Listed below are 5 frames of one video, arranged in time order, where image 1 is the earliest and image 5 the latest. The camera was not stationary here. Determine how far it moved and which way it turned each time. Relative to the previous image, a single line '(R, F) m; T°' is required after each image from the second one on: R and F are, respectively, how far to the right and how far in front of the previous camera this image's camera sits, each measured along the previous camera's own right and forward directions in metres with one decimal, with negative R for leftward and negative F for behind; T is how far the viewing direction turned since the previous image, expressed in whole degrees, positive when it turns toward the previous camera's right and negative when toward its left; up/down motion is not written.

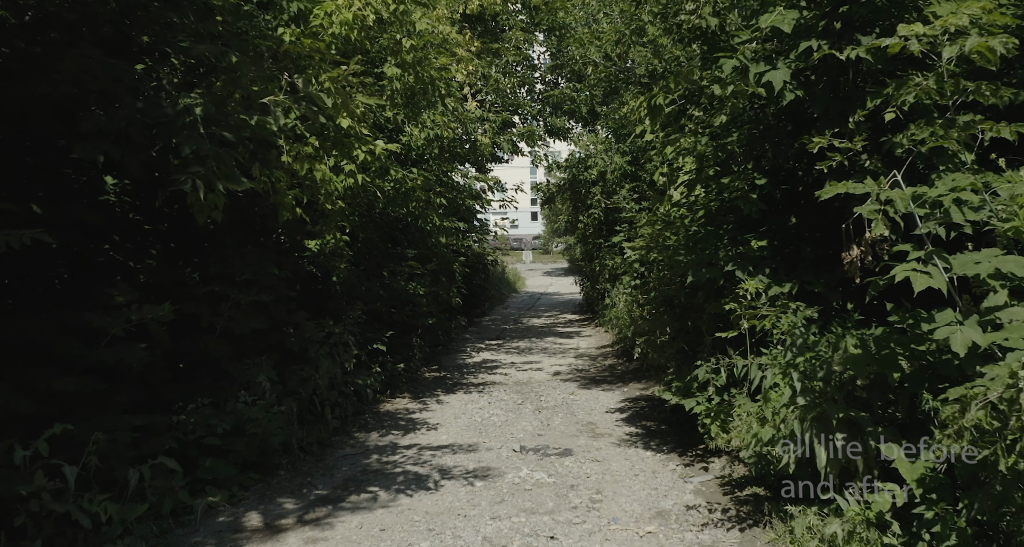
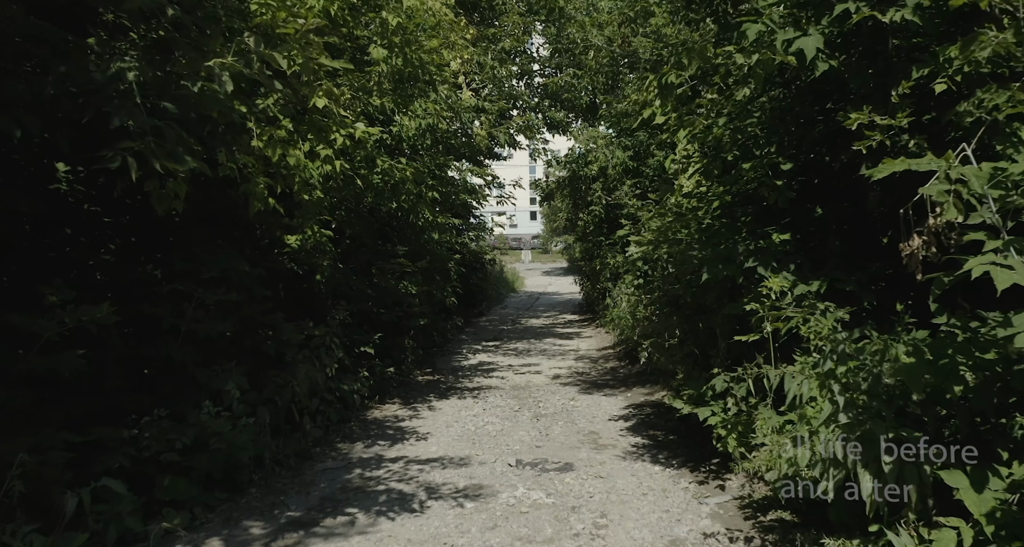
(0.0, +0.5) m; 0°
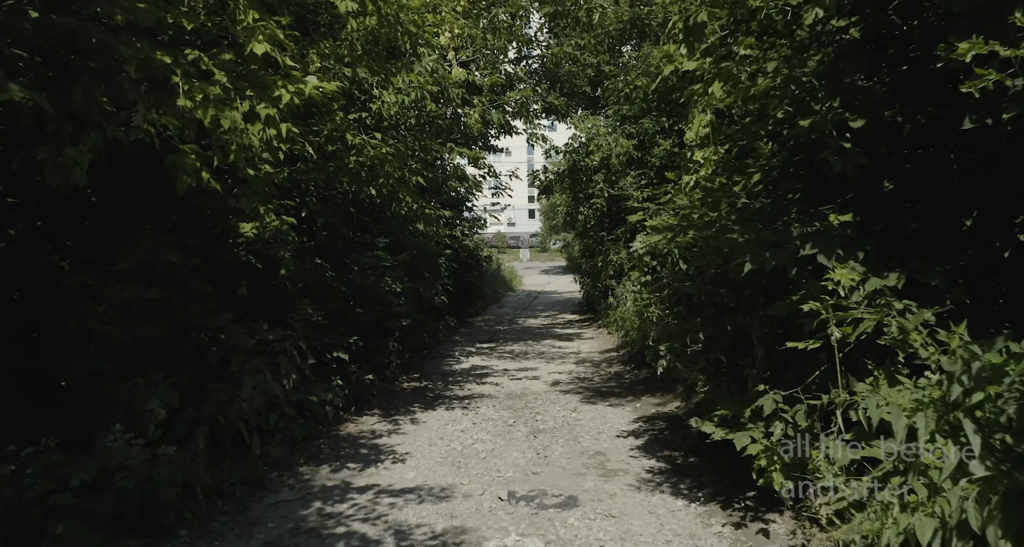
(0.0, +1.0) m; 0°
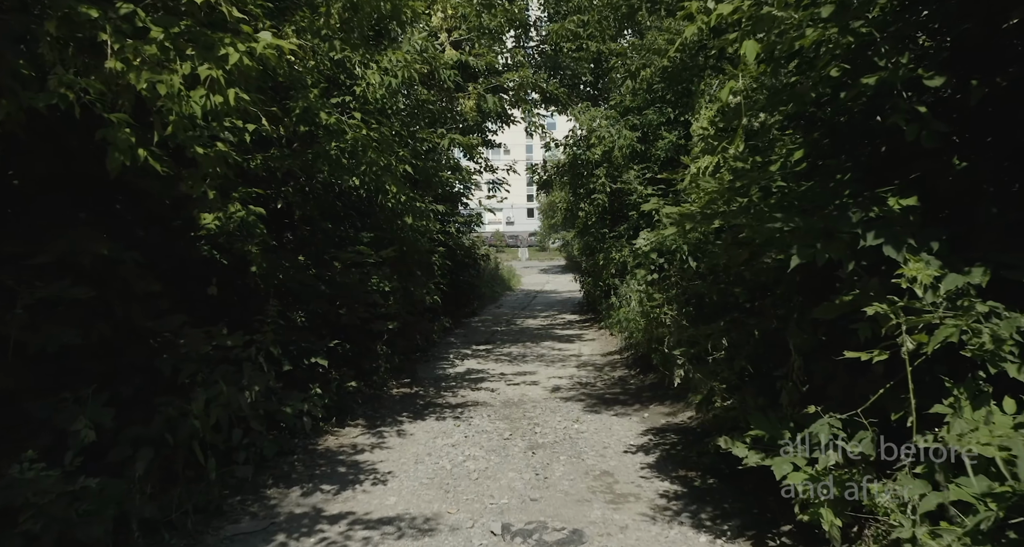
(0.0, +0.6) m; 0°
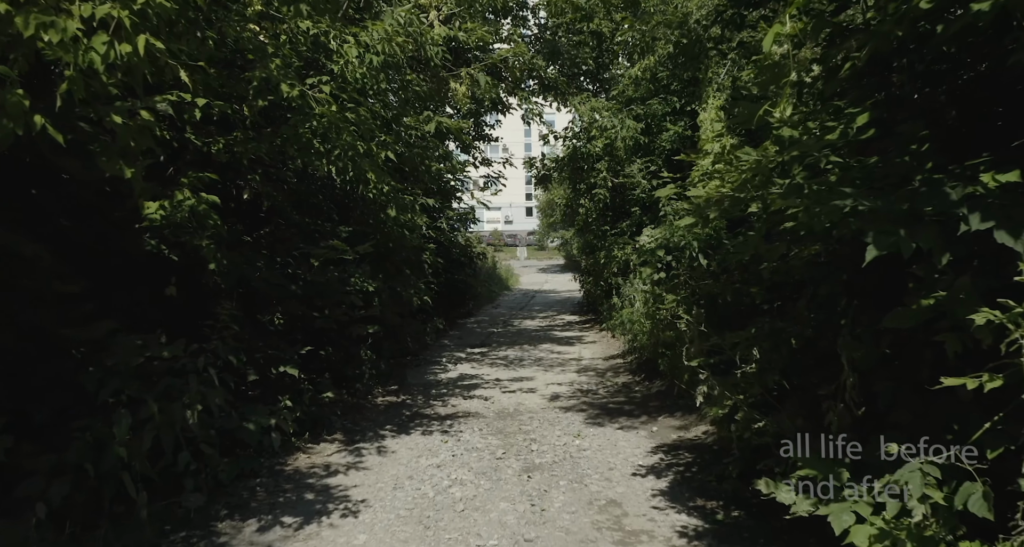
(0.0, +0.7) m; 0°
